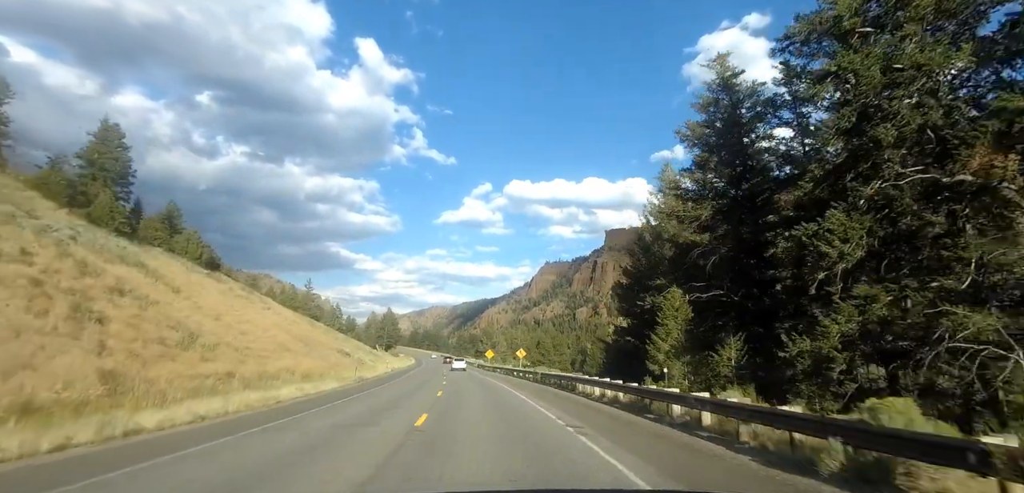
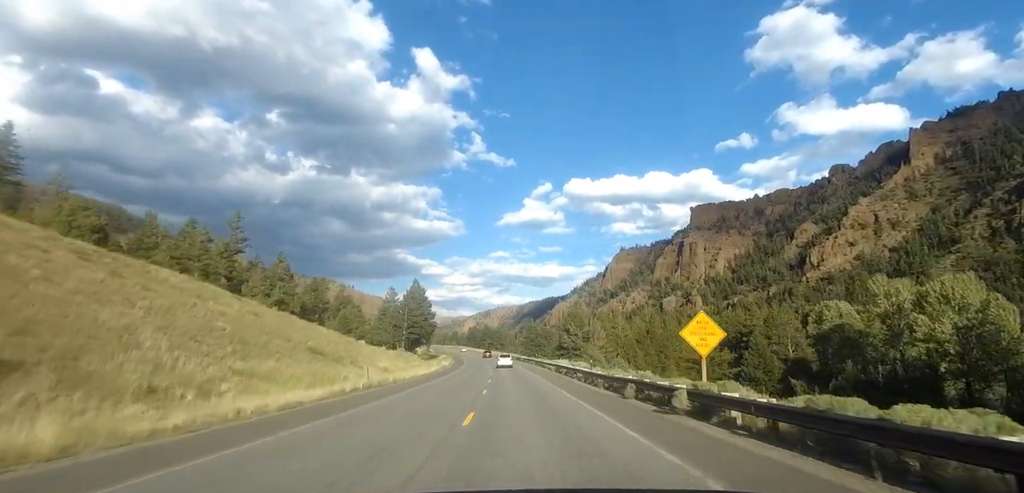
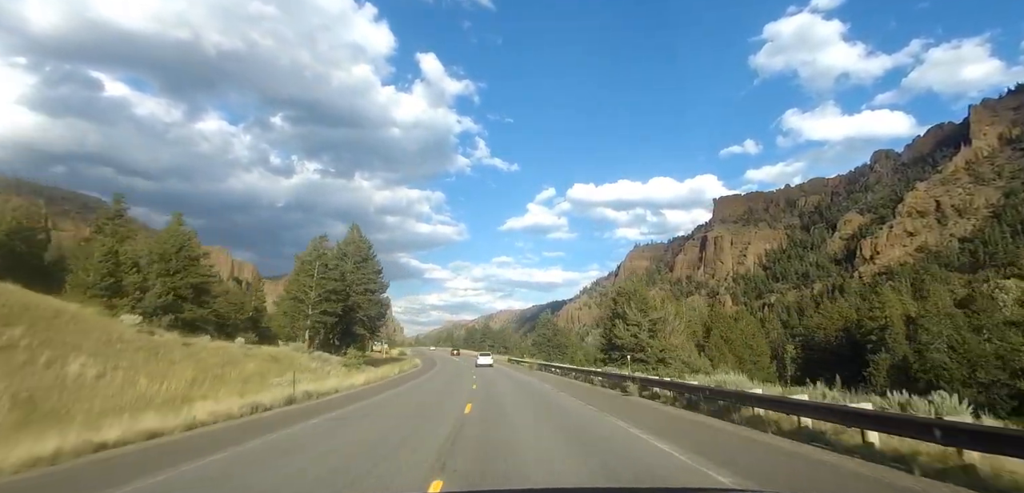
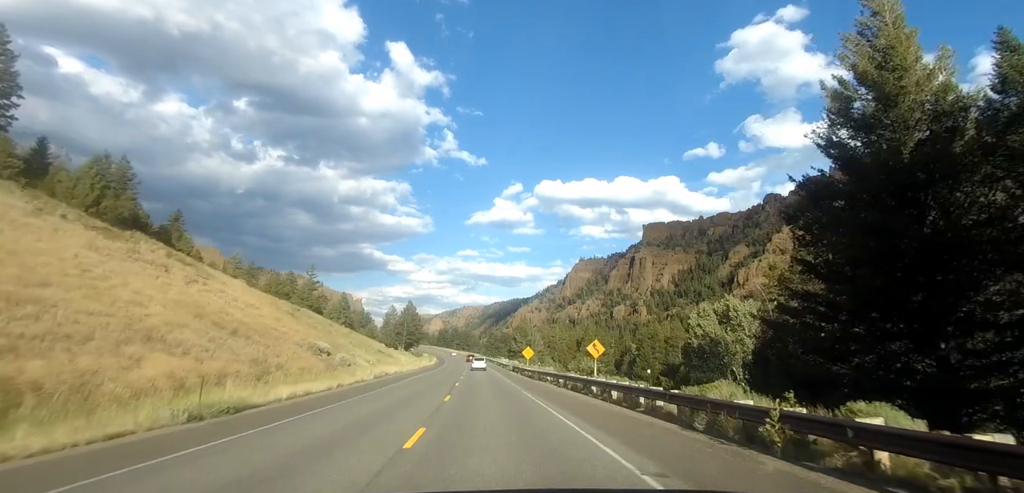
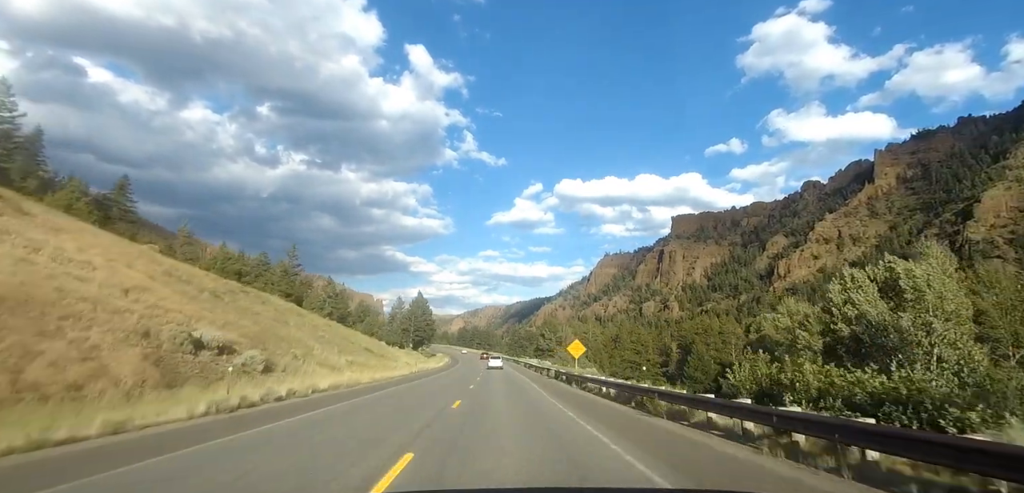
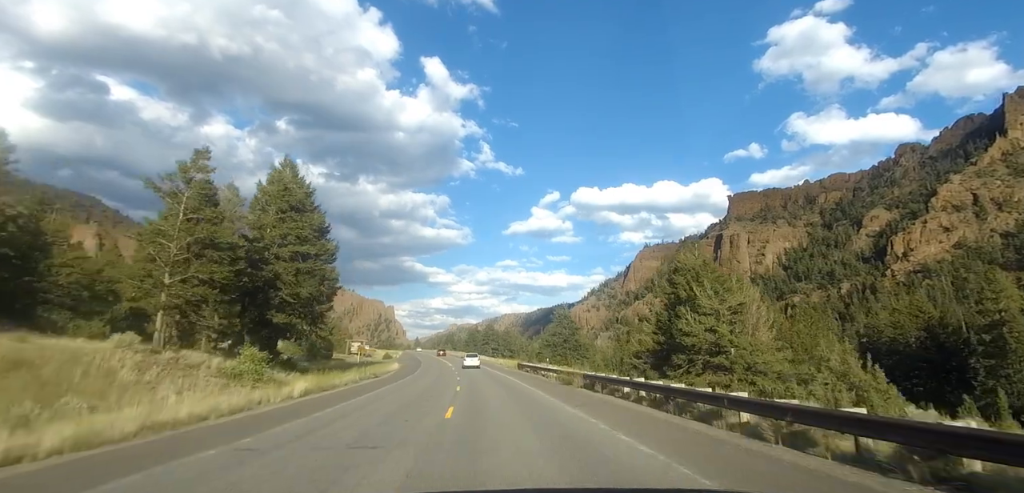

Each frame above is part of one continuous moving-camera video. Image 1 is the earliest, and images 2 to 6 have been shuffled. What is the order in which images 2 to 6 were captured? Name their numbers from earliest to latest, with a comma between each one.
4, 5, 2, 3, 6
